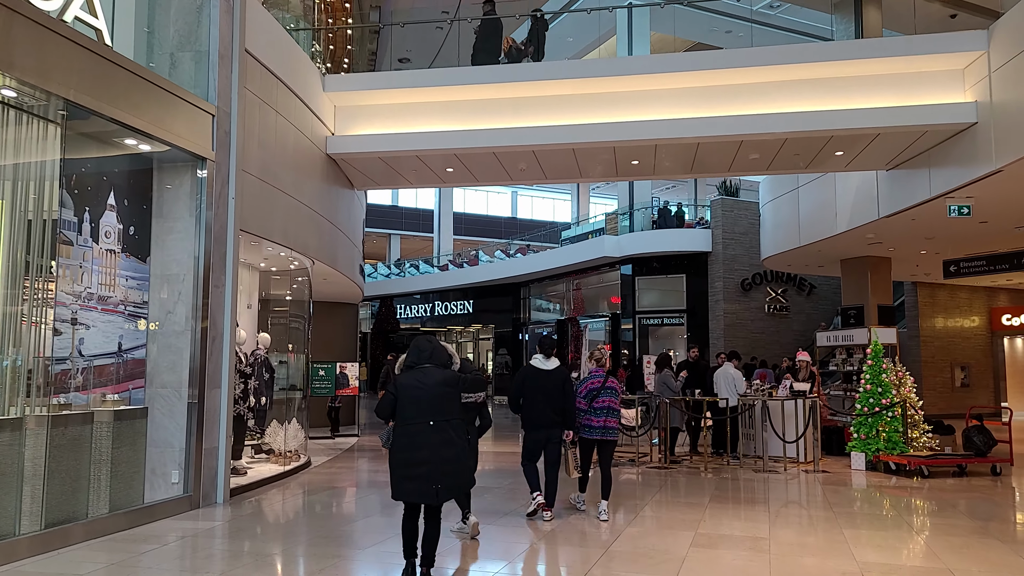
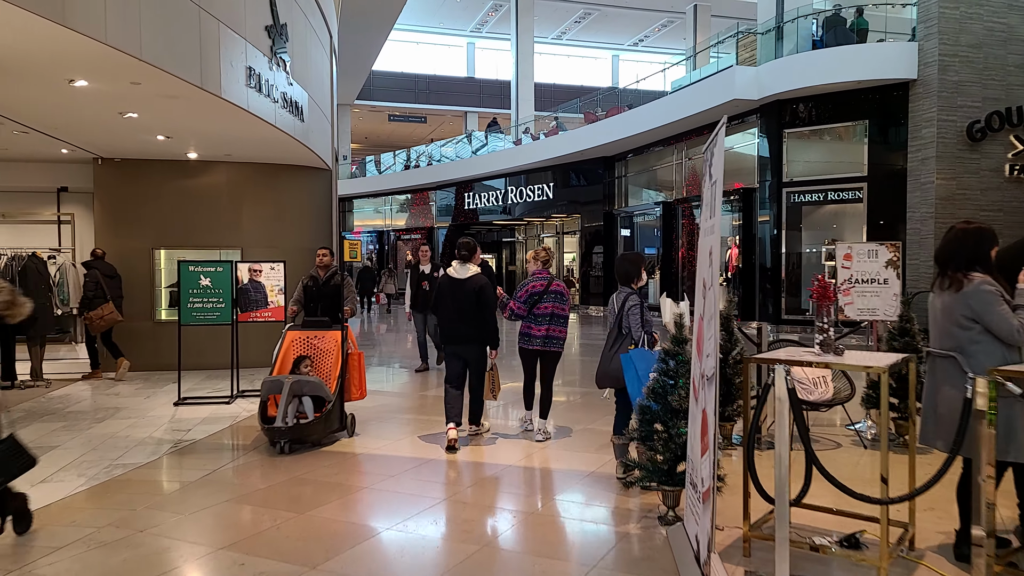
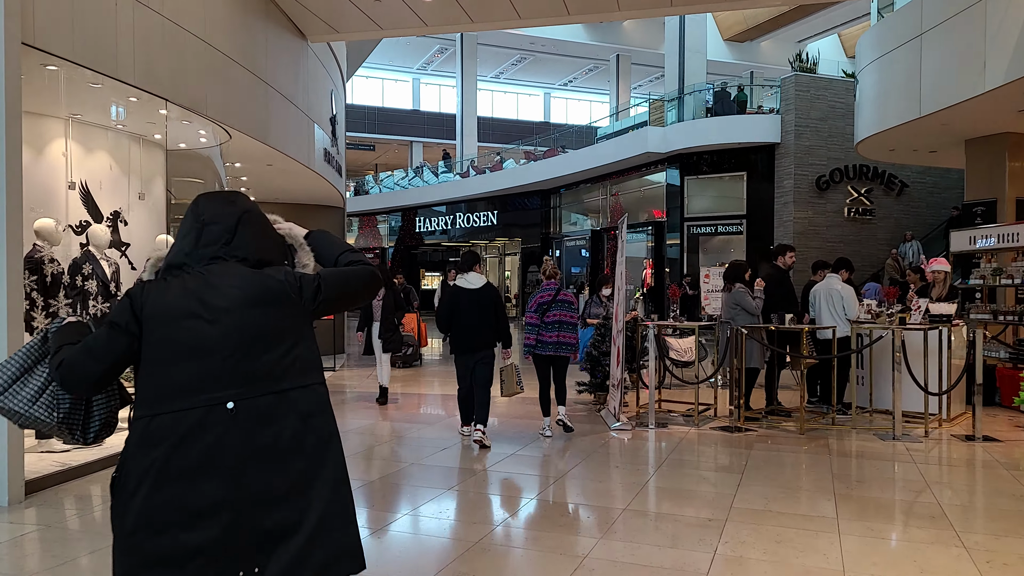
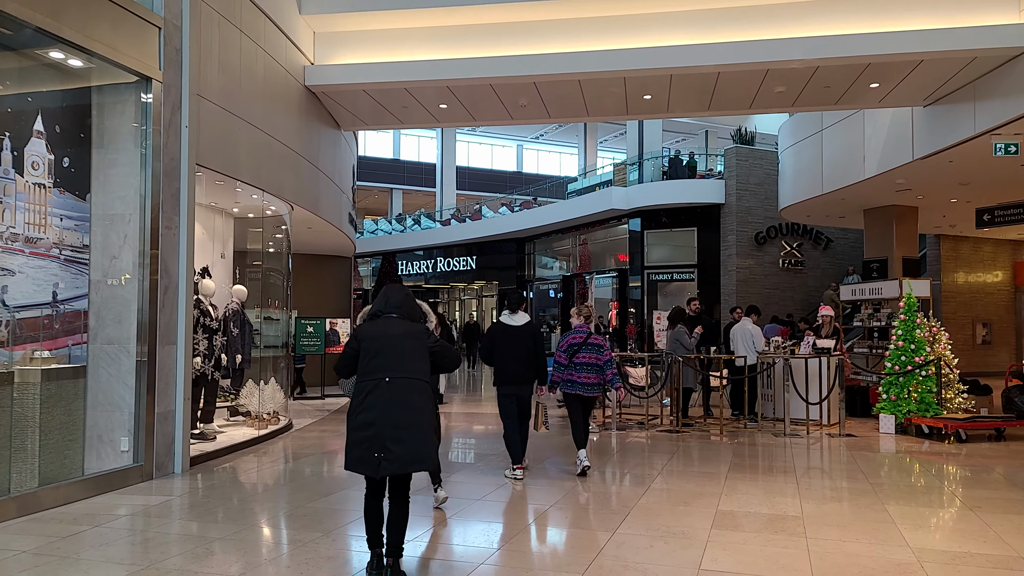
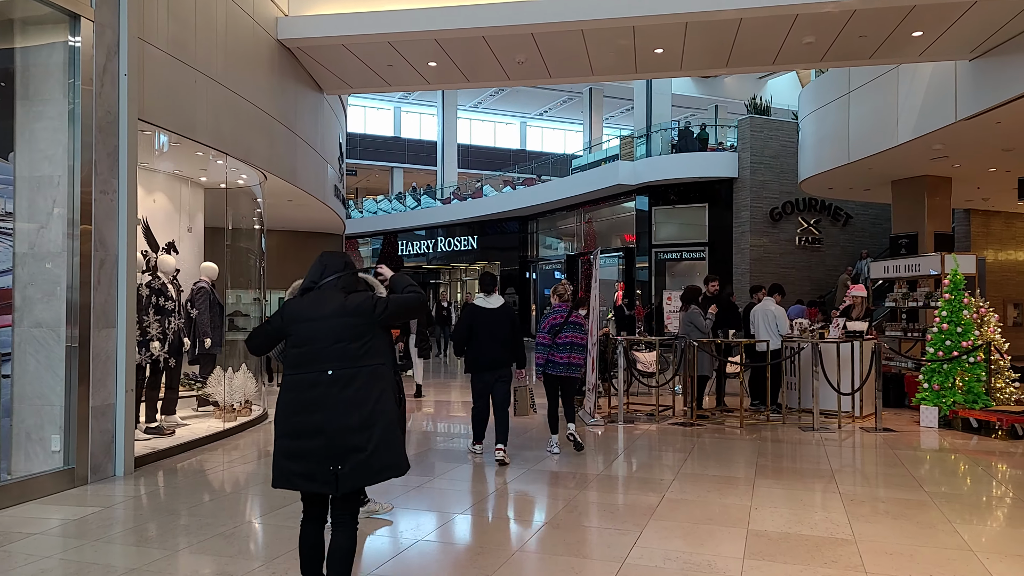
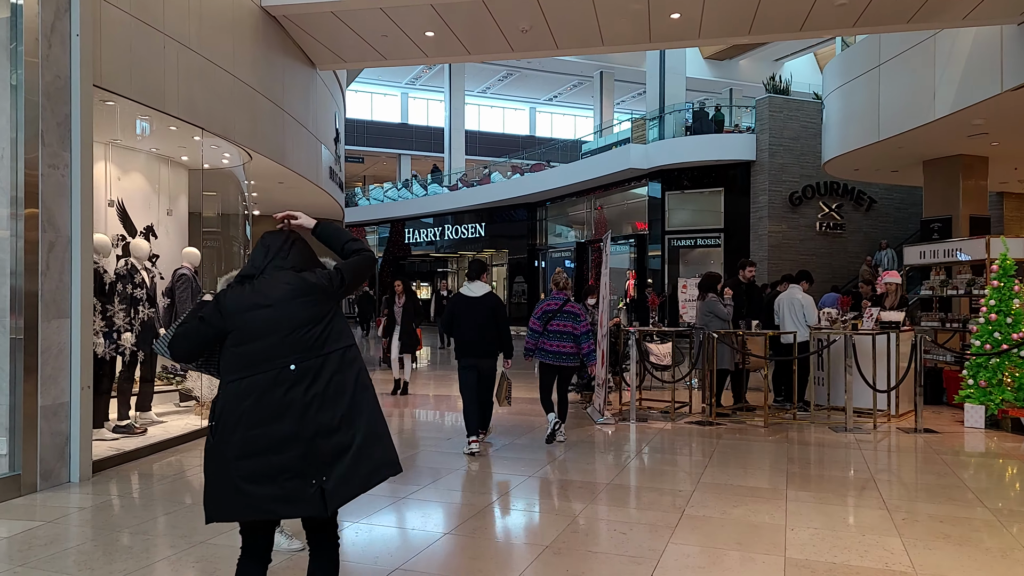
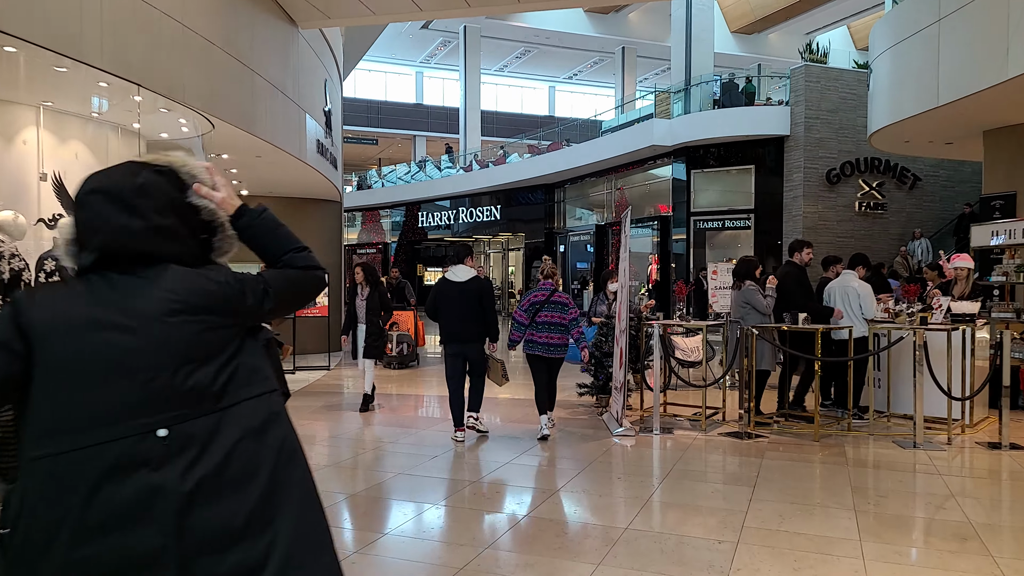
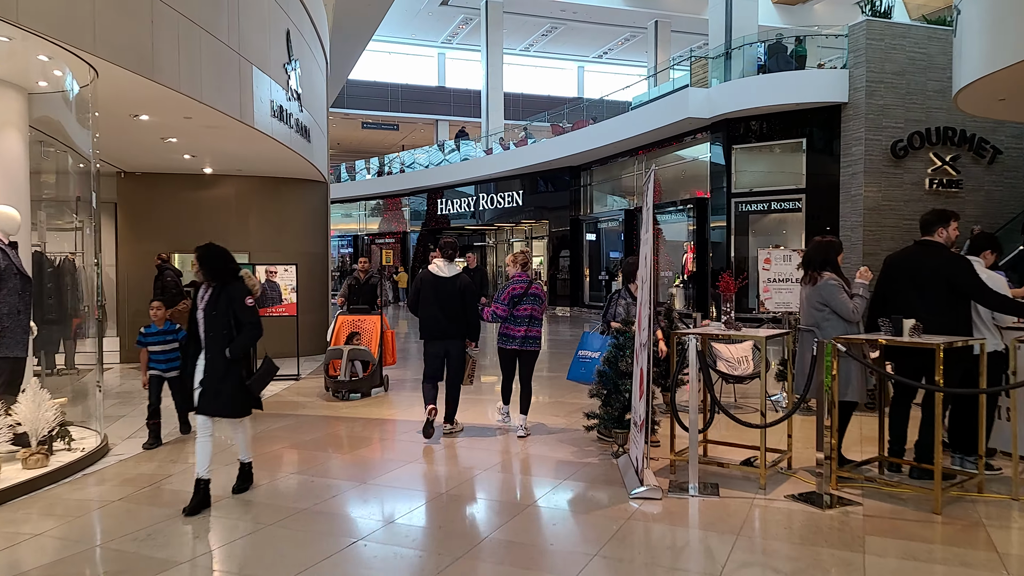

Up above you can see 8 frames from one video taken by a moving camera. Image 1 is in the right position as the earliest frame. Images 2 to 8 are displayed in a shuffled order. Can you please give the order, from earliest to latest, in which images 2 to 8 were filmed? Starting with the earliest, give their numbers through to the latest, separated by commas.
4, 5, 6, 3, 7, 8, 2
